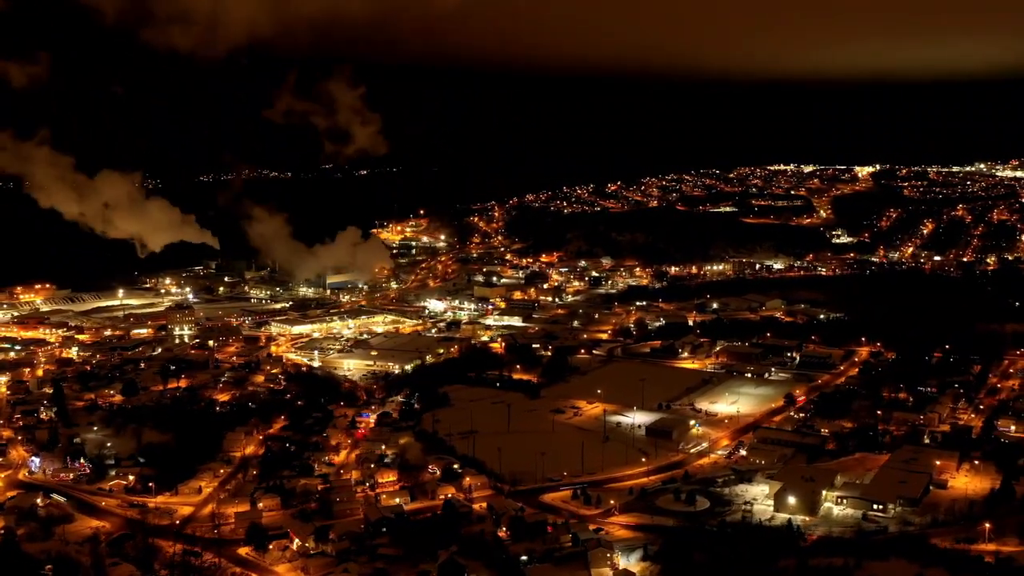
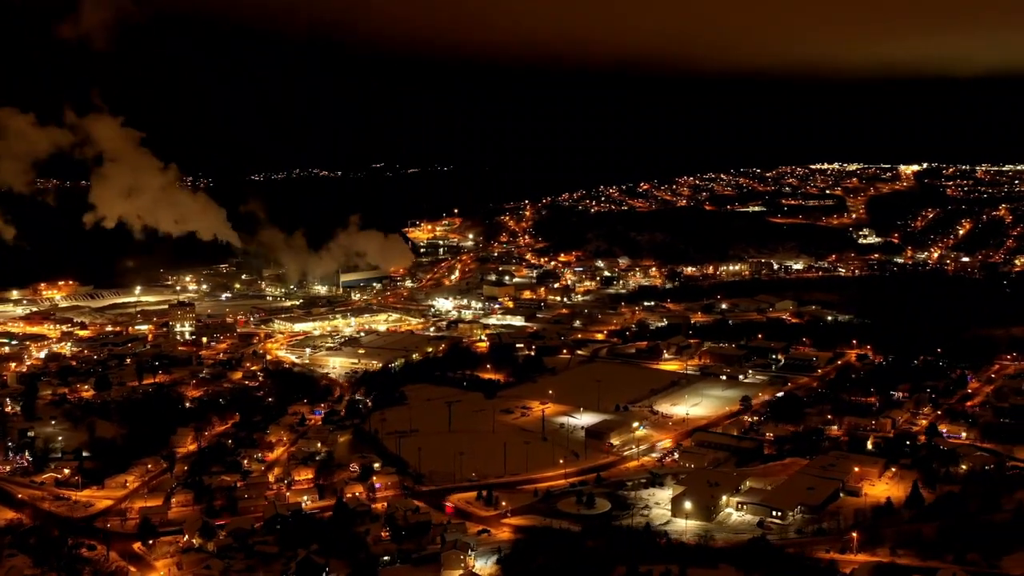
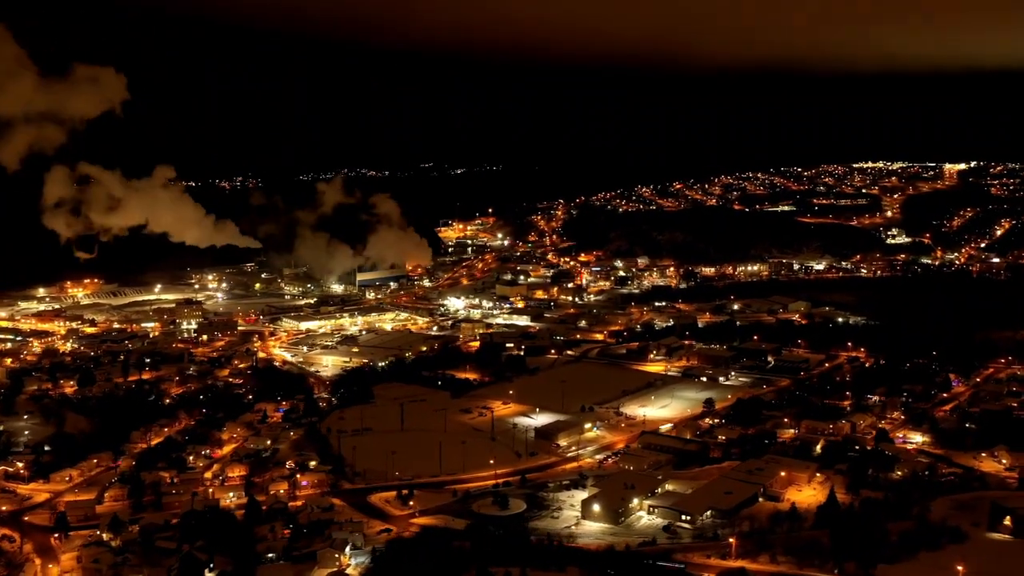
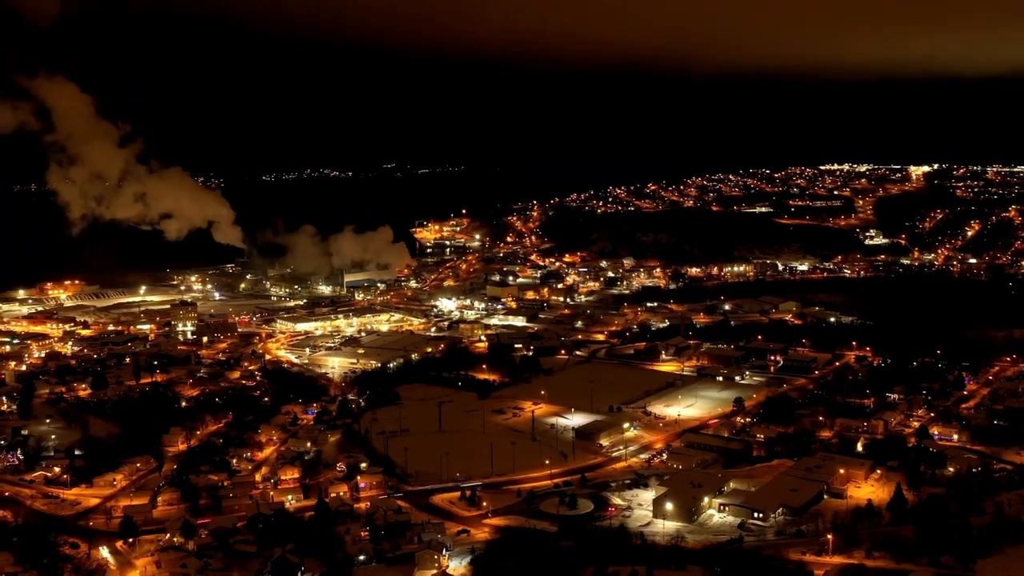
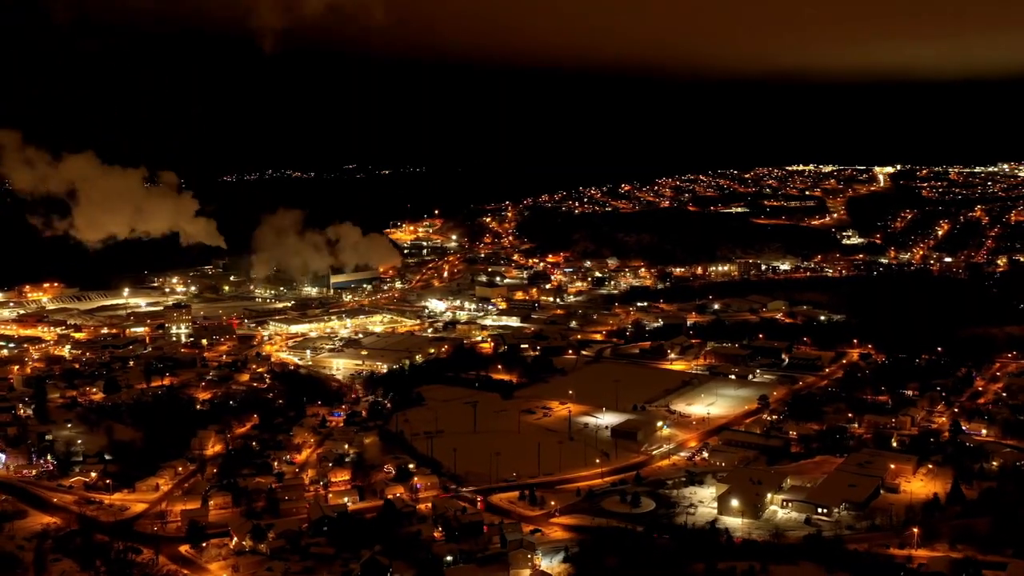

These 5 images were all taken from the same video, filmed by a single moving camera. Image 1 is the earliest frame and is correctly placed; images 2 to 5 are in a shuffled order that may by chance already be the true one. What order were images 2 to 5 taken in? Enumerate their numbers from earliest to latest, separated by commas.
2, 3, 4, 5
